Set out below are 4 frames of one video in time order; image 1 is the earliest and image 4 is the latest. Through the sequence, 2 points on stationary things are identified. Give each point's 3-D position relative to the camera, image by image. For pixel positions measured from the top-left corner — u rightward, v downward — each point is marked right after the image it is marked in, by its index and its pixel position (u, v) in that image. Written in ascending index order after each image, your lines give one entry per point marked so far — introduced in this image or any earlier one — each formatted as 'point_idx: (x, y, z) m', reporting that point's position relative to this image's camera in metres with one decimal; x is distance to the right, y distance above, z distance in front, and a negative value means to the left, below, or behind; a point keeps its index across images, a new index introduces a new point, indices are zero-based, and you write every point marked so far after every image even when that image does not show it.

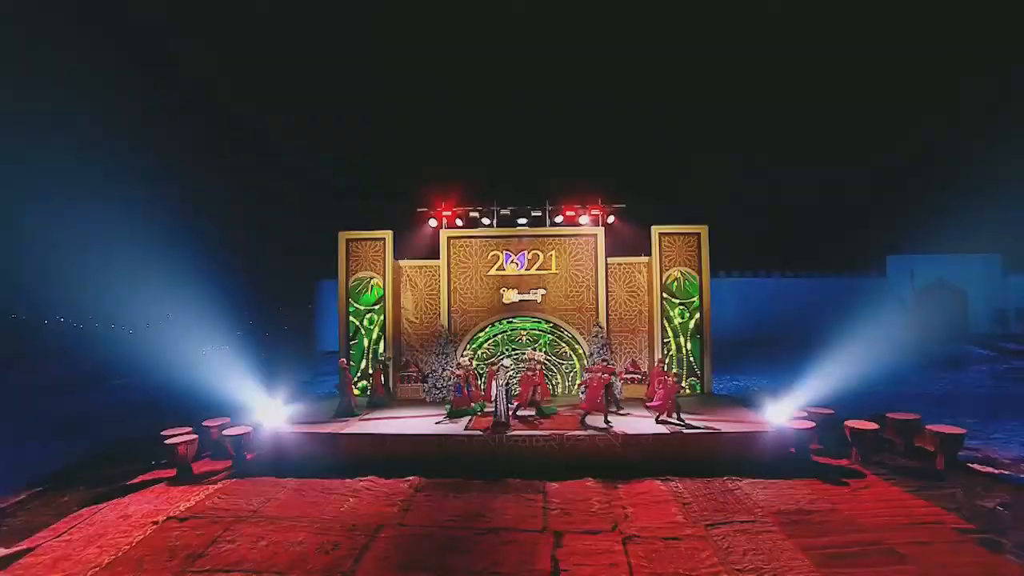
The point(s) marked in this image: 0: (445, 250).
0: (-1.2, +0.7, +12.2) m
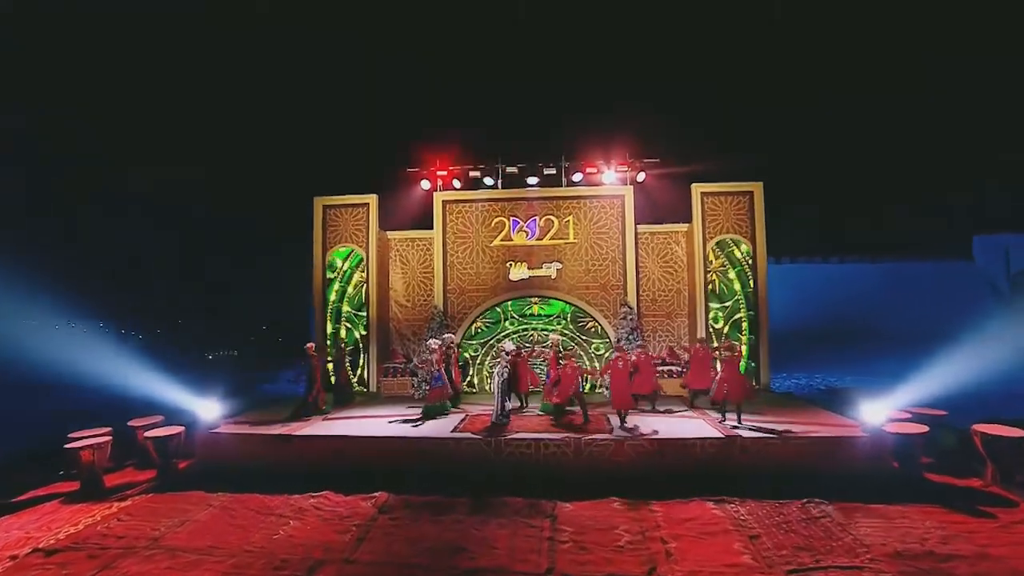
0: (-1.1, +1.0, +10.0) m
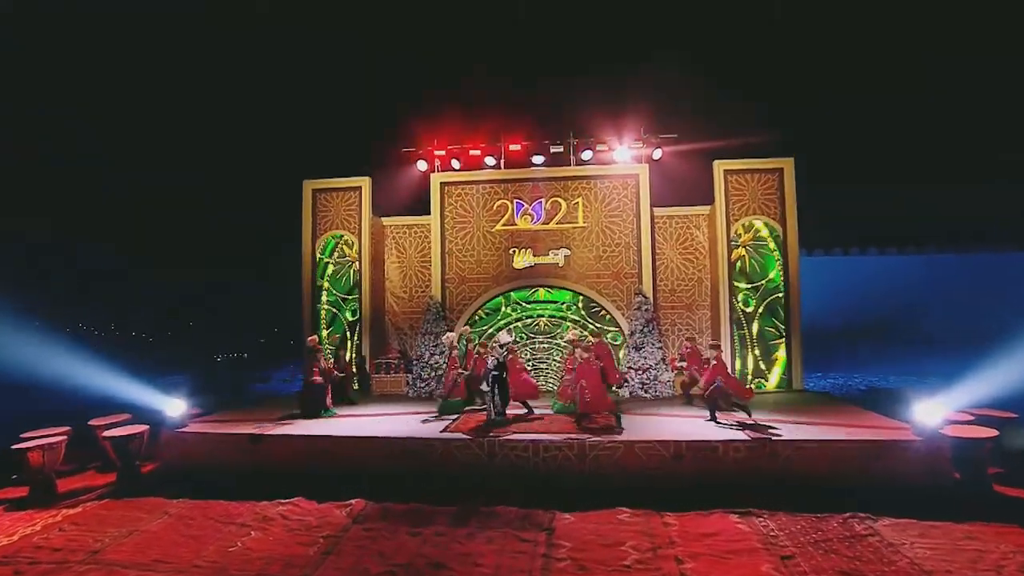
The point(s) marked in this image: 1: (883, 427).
0: (-1.1, +1.2, +9.2) m
1: (+3.5, -1.3, +6.4) m
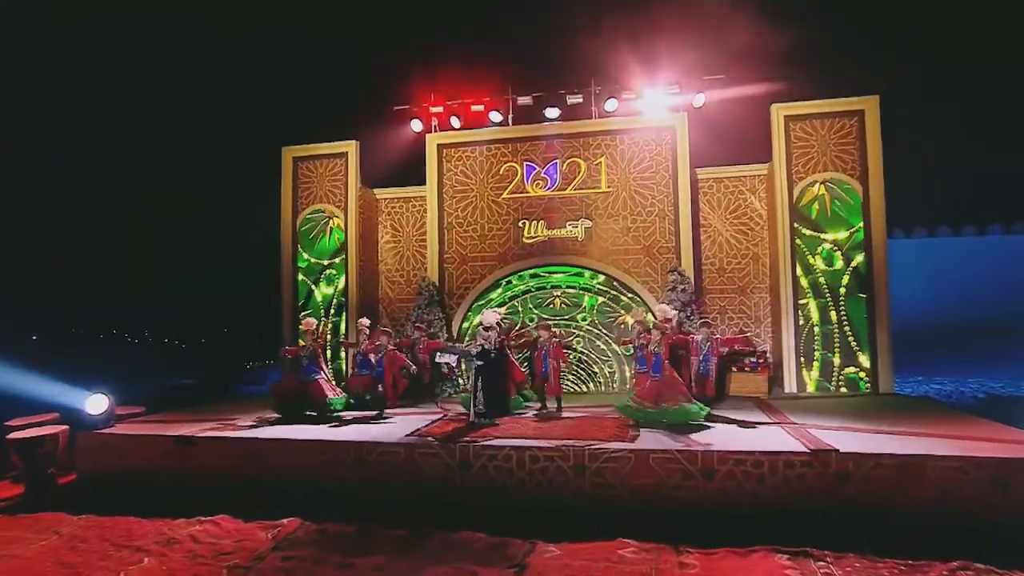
0: (-0.9, +1.4, +7.9) m
1: (+3.3, -1.0, +4.5) m
